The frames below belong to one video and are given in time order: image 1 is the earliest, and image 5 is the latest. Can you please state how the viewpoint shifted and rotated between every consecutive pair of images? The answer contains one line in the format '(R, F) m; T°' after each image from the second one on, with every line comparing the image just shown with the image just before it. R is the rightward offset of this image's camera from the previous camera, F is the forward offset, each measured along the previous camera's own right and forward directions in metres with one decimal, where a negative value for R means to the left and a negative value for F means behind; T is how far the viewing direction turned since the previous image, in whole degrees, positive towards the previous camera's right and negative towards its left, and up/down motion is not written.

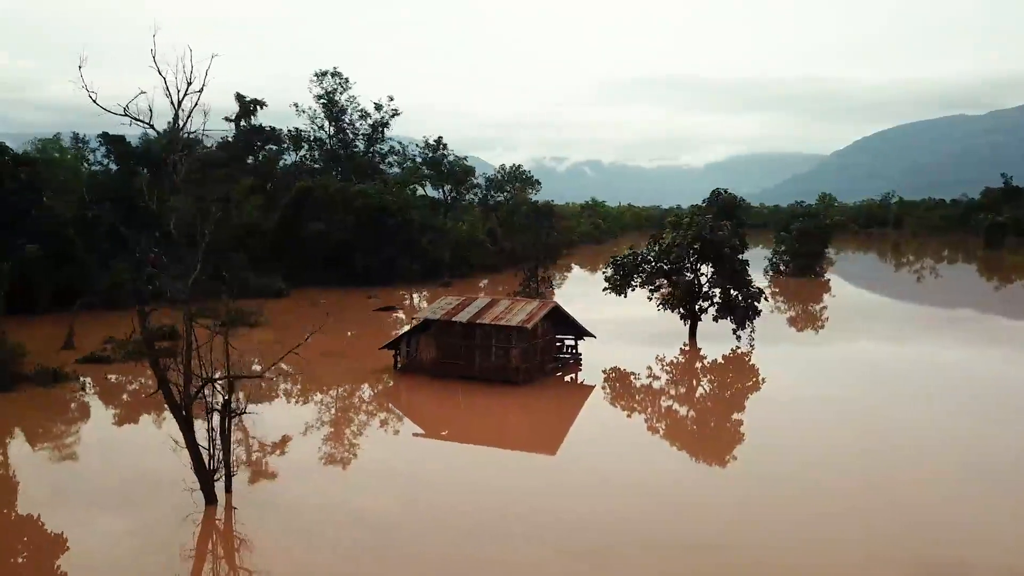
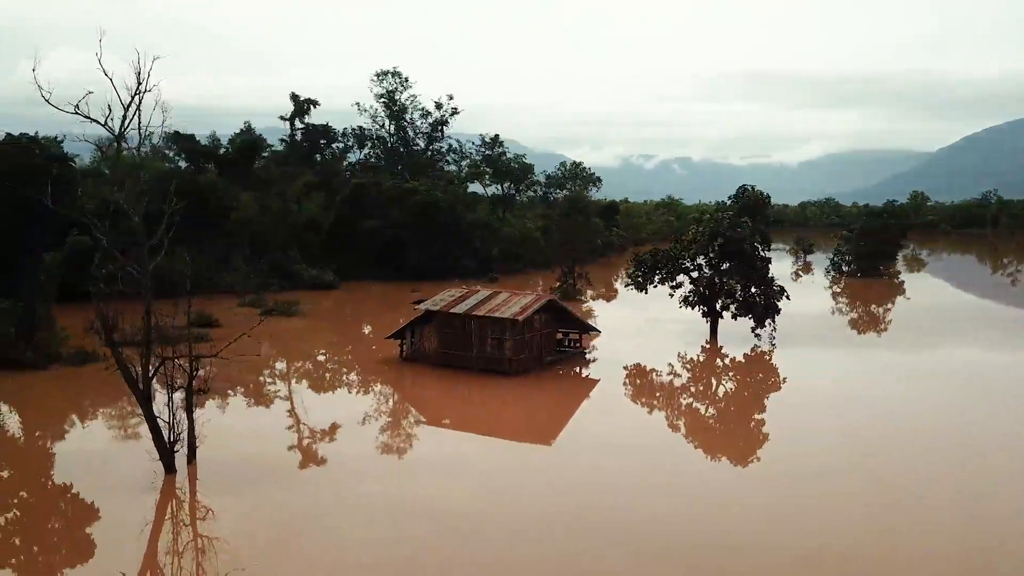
(+1.0, -0.1) m; -6°
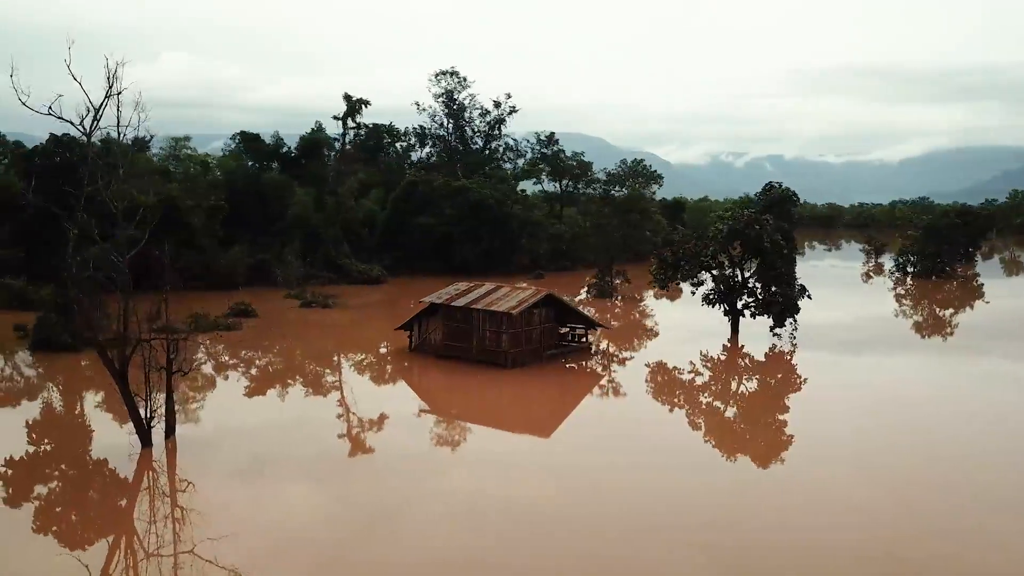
(+0.9, -0.1) m; -6°
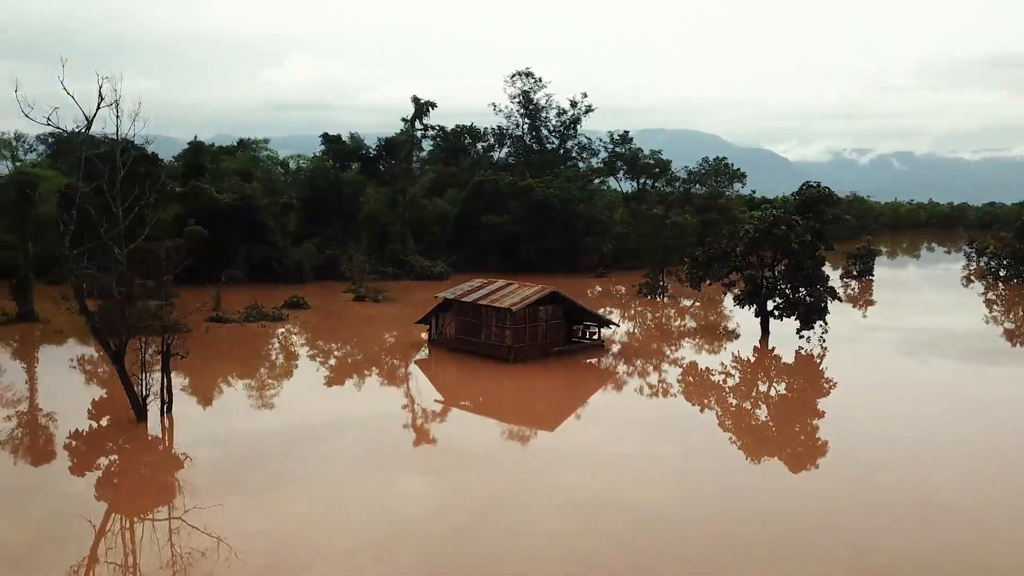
(+1.2, -0.2) m; -8°
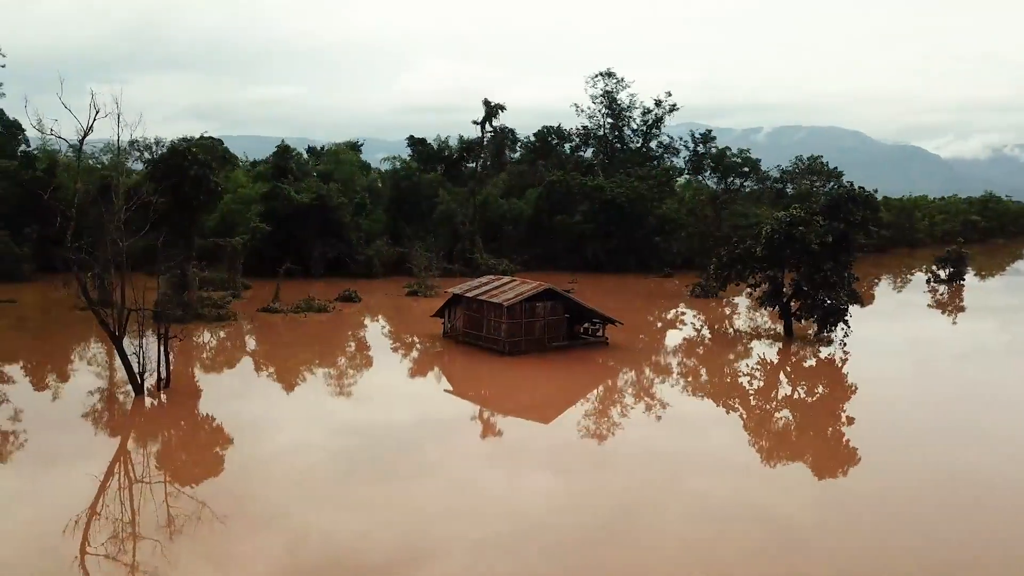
(+1.5, -0.3) m; -9°
